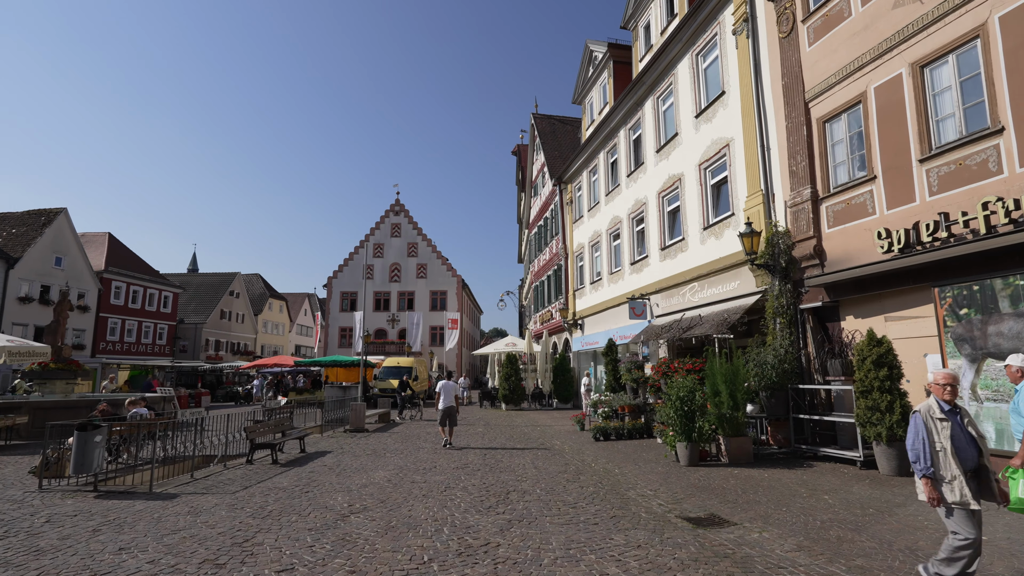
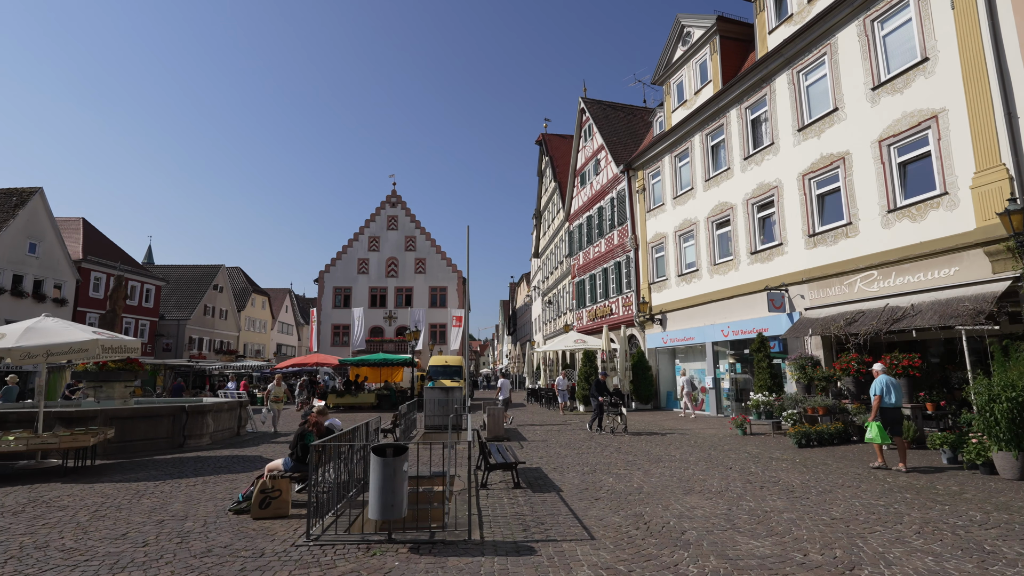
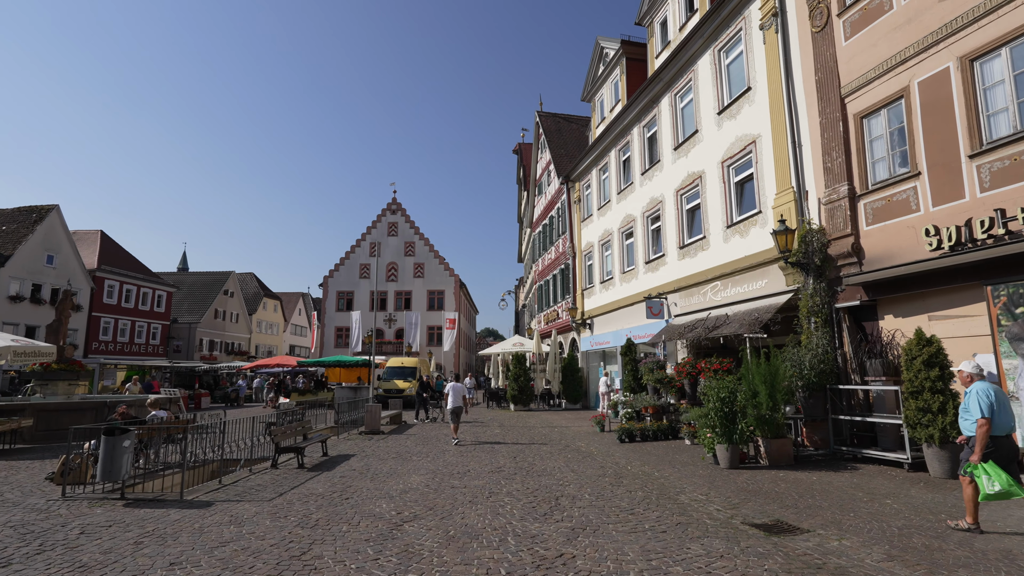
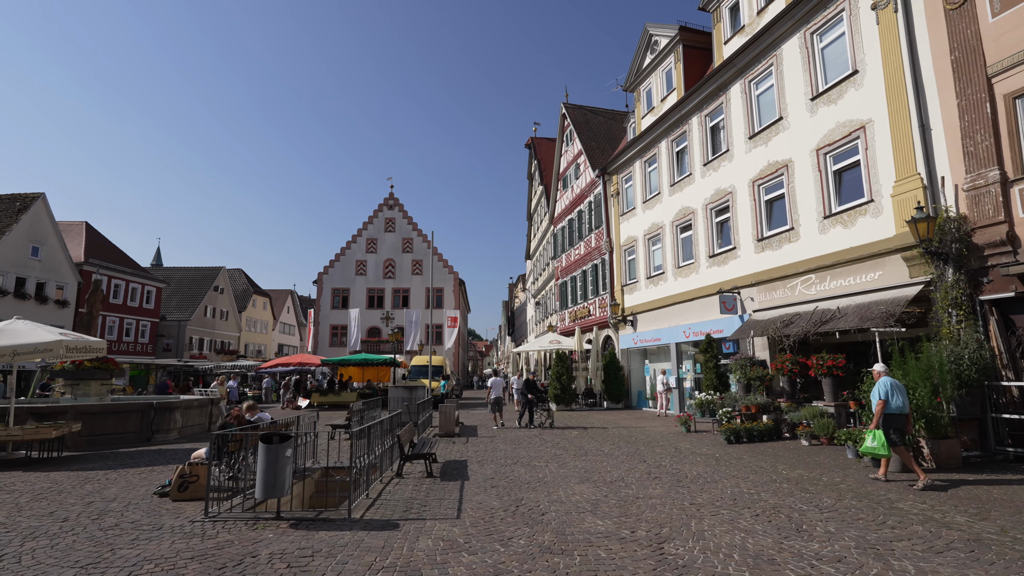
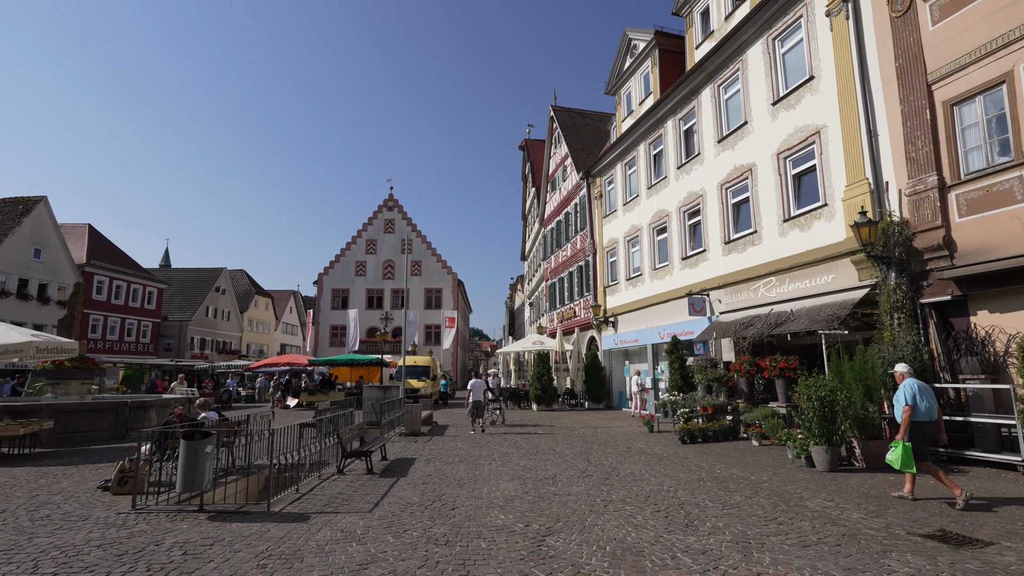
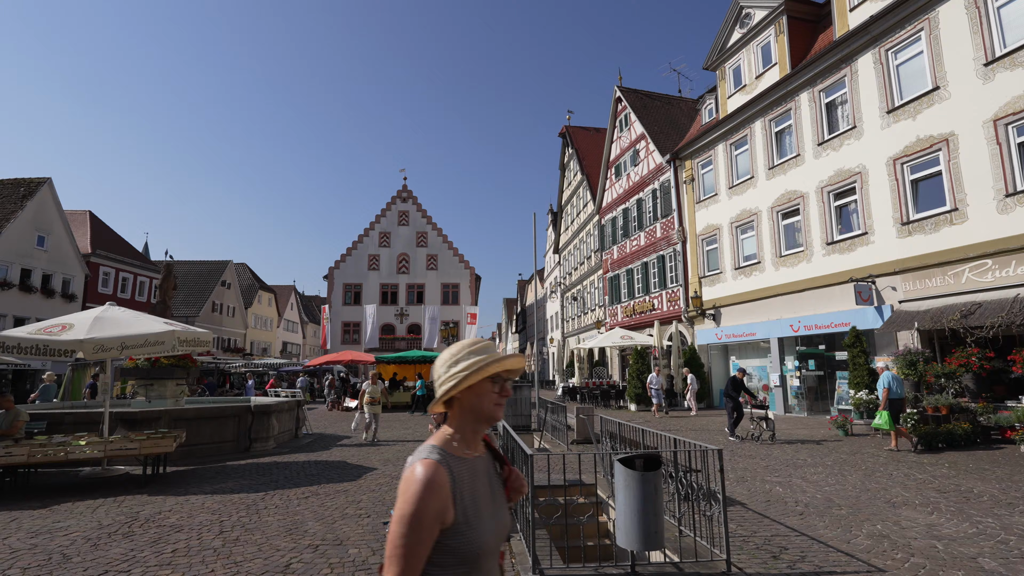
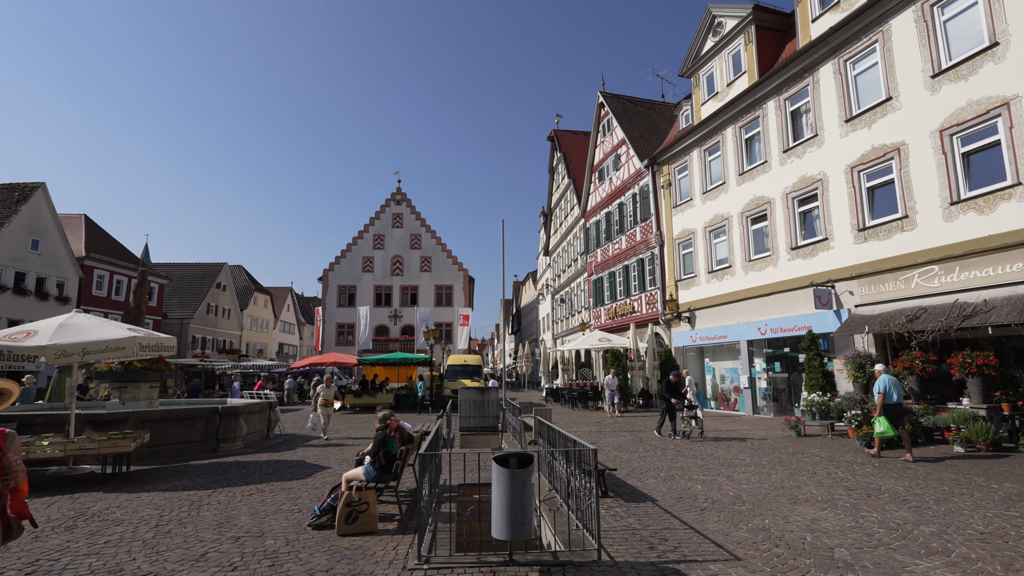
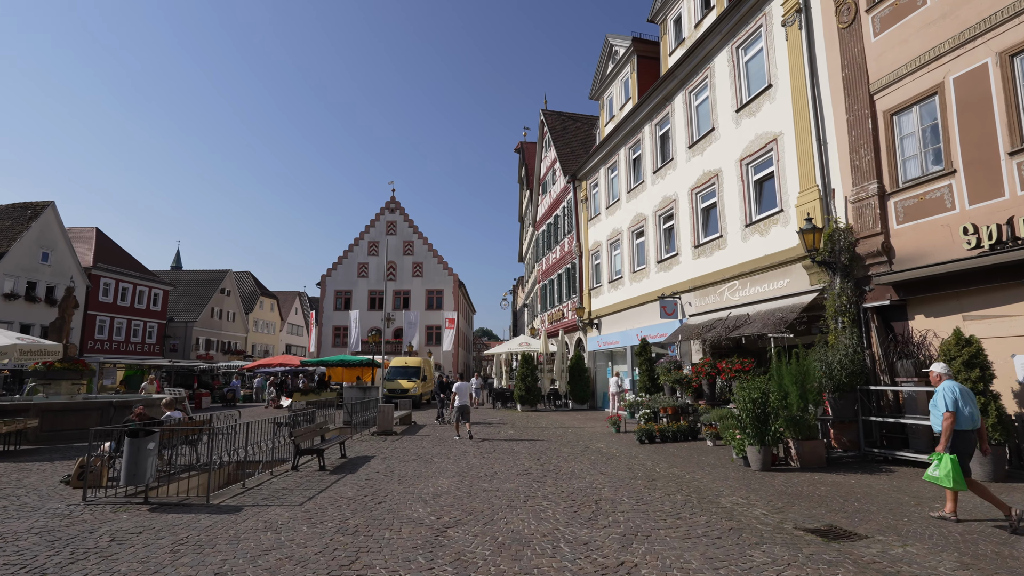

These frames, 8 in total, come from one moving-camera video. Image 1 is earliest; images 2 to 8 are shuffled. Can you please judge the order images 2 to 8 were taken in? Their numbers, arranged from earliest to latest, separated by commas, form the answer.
3, 8, 5, 4, 2, 7, 6
